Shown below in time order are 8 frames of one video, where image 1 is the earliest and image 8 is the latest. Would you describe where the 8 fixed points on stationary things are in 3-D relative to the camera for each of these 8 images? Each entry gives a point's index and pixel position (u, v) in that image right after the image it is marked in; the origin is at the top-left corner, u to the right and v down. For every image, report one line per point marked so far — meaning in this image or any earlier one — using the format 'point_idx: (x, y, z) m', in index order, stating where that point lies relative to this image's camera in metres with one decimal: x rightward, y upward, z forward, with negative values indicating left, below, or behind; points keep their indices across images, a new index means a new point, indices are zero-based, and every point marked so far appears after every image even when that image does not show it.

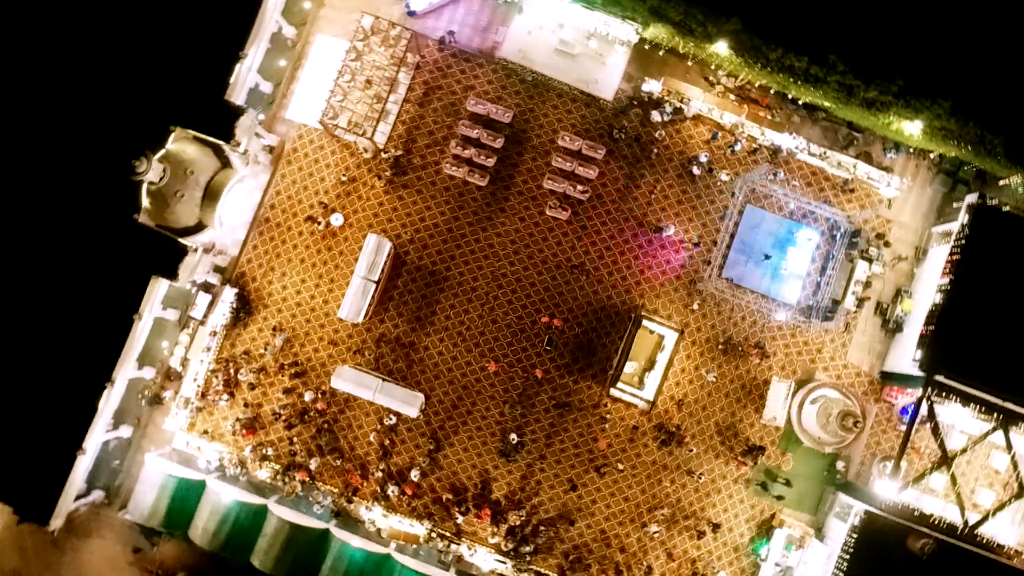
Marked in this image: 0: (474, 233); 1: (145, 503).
0: (-0.5, +0.7, +8.4) m
1: (-4.4, -2.6, +8.0) m
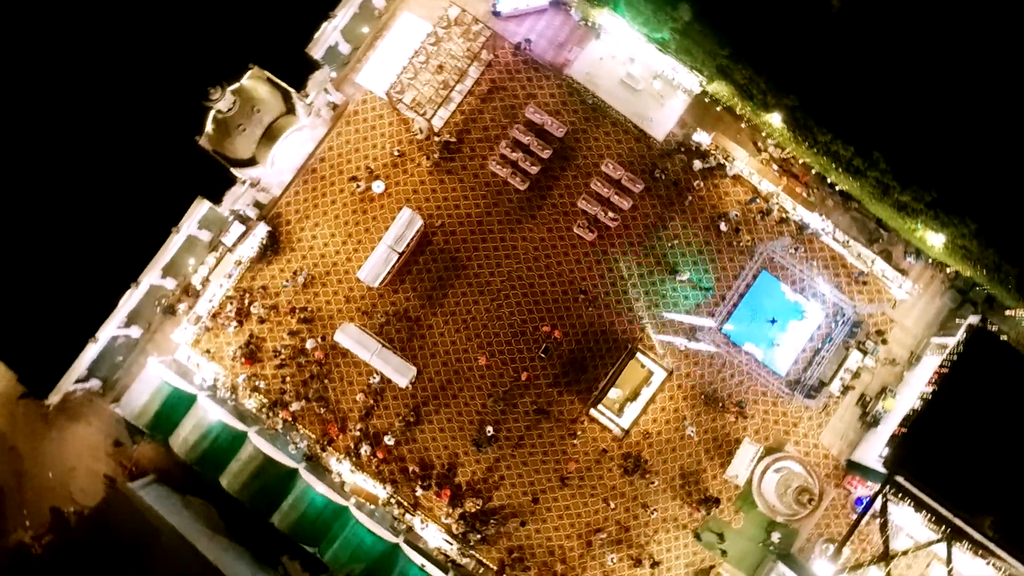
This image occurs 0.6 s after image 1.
0: (-0.2, +0.8, +8.8) m
1: (-4.8, -1.5, +8.4) m
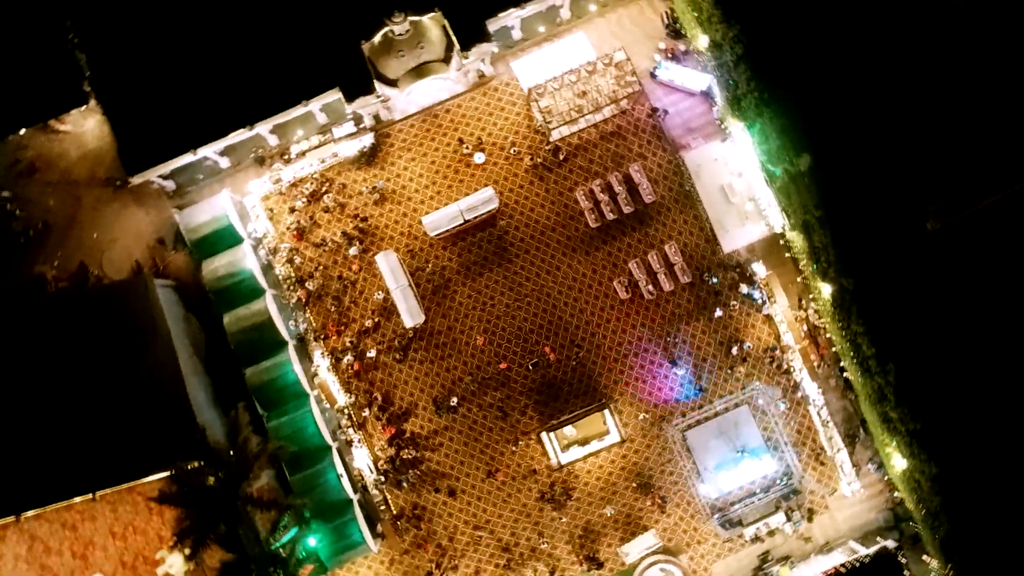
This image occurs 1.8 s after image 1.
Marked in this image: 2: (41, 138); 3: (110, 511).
0: (+0.6, +0.5, +9.6) m
1: (-4.5, +1.0, +9.4) m
2: (-7.1, +2.3, +10.0) m
3: (-5.6, -3.1, +9.0) m
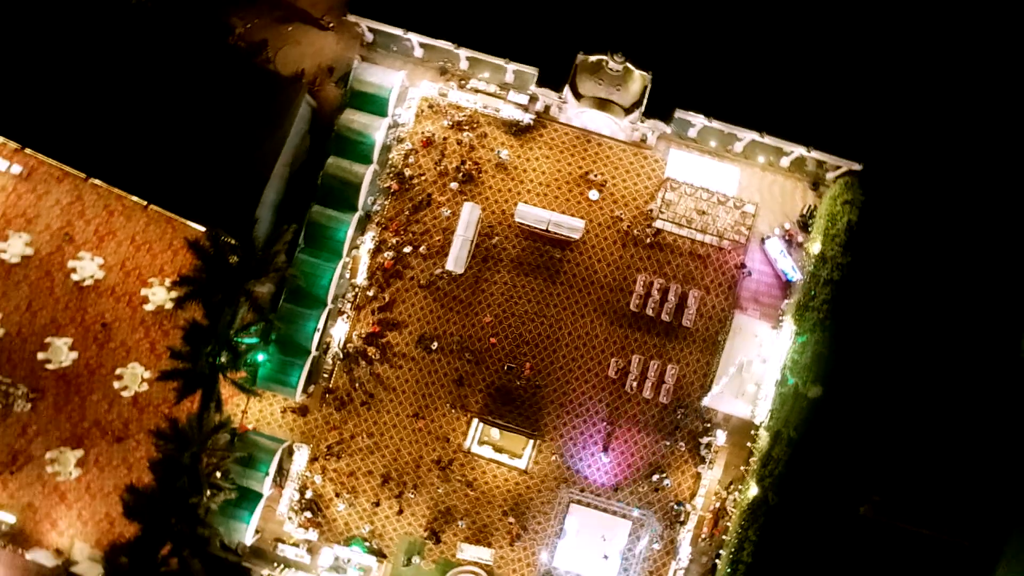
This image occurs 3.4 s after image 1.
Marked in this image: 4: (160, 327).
0: (+1.3, -0.2, +10.6) m
1: (-2.4, +3.4, +10.6) m
2: (-3.5, +6.1, +11.3) m
3: (-5.9, +1.0, +10.3) m
4: (-5.6, -0.6, +10.2) m
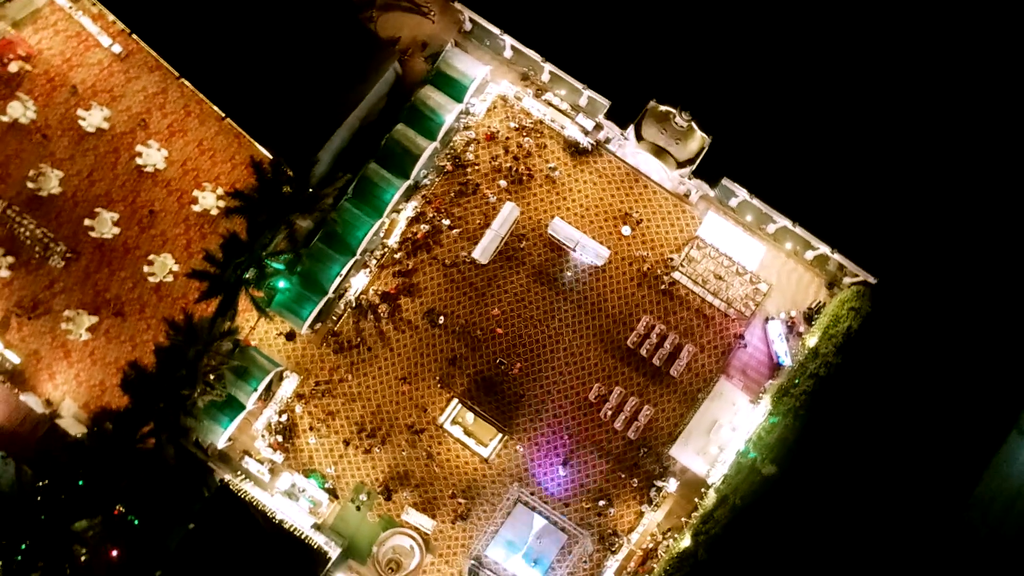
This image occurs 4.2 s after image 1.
0: (+1.4, -0.7, +11.2) m
1: (-1.0, +3.9, +11.2) m
2: (-1.2, +6.8, +11.9) m
3: (-5.1, +2.7, +11.0) m
4: (-5.3, +1.0, +10.9) m
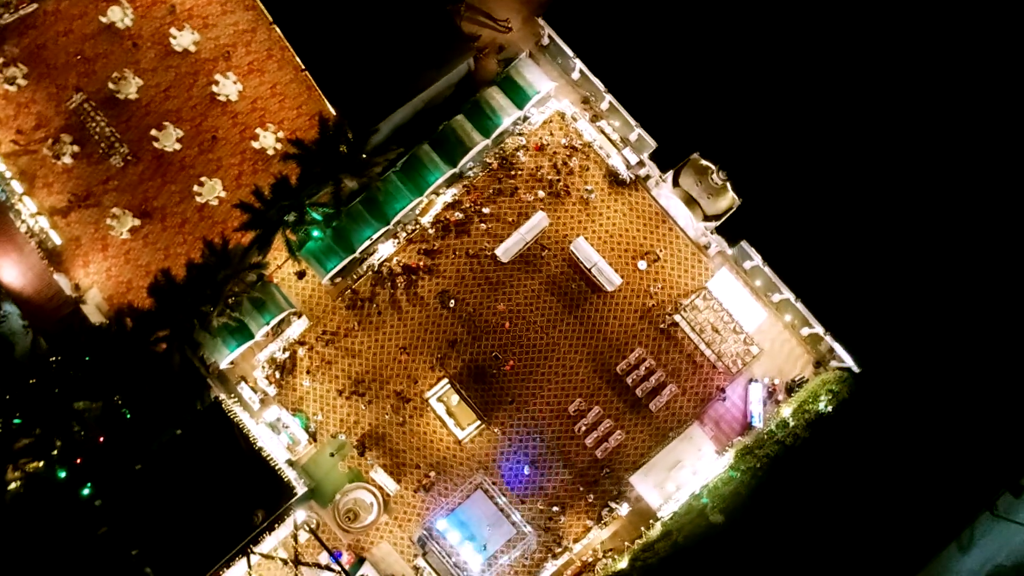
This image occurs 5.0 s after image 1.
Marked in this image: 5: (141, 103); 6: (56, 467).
0: (+1.4, -1.1, +11.9) m
1: (+0.2, +4.0, +11.9) m
2: (+0.7, +6.8, +12.6) m
3: (-4.0, +3.8, +11.7) m
4: (-4.6, +2.2, +11.6) m
5: (-6.6, +3.3, +11.5) m
6: (-7.3, -2.9, +10.3) m
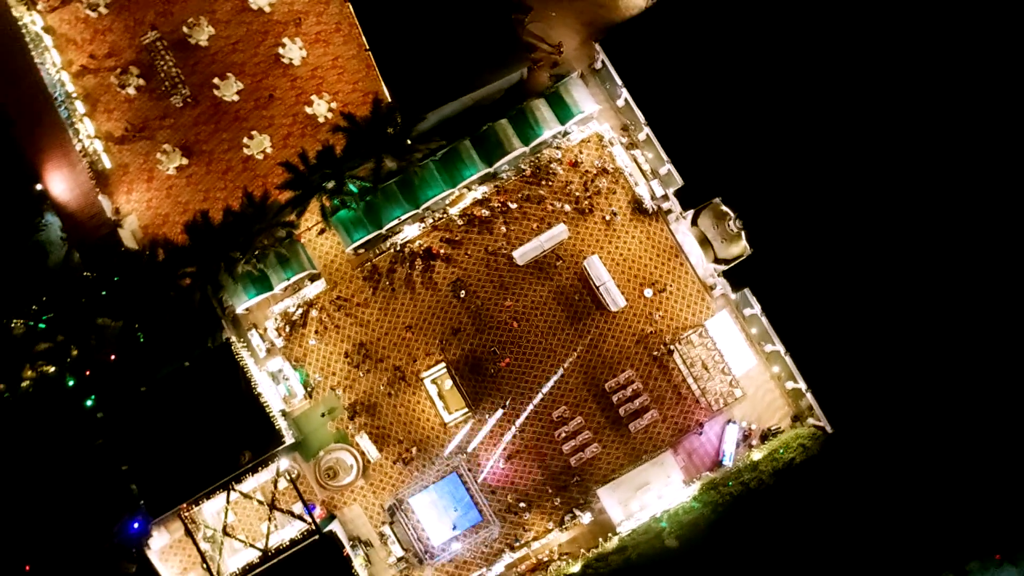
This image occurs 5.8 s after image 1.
0: (+1.3, -1.3, +12.4) m
1: (+1.2, +3.8, +12.5) m
2: (+2.2, +6.5, +13.1) m
3: (-3.0, +4.4, +12.3) m
4: (-3.9, +3.0, +12.3) m
5: (-5.6, +4.4, +12.1) m
6: (-7.6, -1.5, +11.0) m
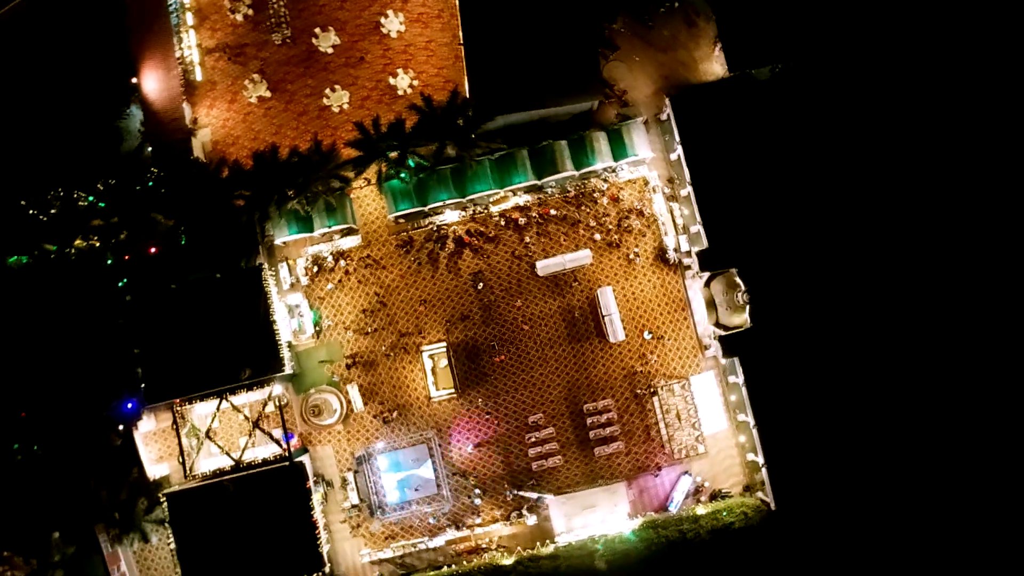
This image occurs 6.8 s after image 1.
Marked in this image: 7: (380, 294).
0: (+1.2, -1.8, +13.3) m
1: (+2.5, +3.2, +13.3) m
2: (+4.3, +5.5, +13.9) m
3: (-1.4, +5.0, +13.2) m
4: (-2.6, +3.9, +13.2) m
5: (-3.8, +5.7, +13.1) m
6: (-7.4, +0.6, +11.9) m
7: (-2.7, -0.1, +13.4) m
